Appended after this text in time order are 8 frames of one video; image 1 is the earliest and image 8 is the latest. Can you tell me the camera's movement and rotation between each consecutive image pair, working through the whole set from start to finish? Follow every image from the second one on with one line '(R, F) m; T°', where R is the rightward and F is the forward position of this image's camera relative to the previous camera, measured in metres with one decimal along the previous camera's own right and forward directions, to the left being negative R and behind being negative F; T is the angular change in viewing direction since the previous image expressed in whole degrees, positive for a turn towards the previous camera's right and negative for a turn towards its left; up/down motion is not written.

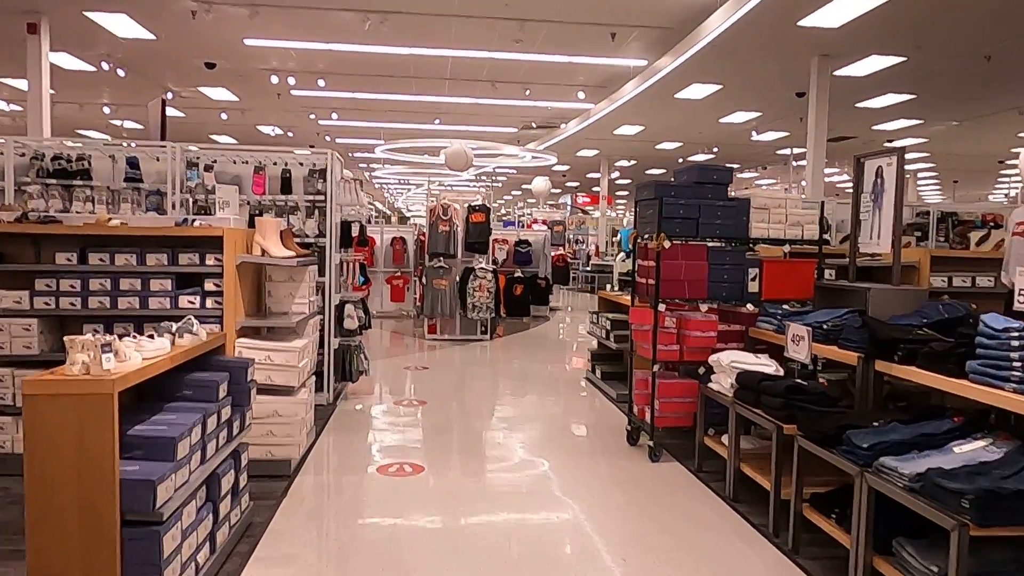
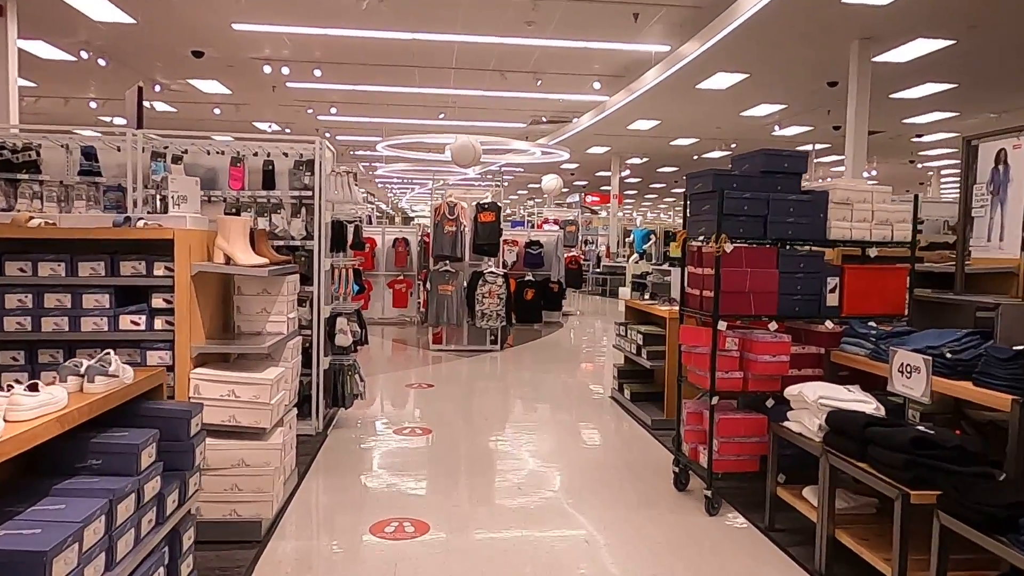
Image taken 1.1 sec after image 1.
(-0.1, +0.9) m; 0°
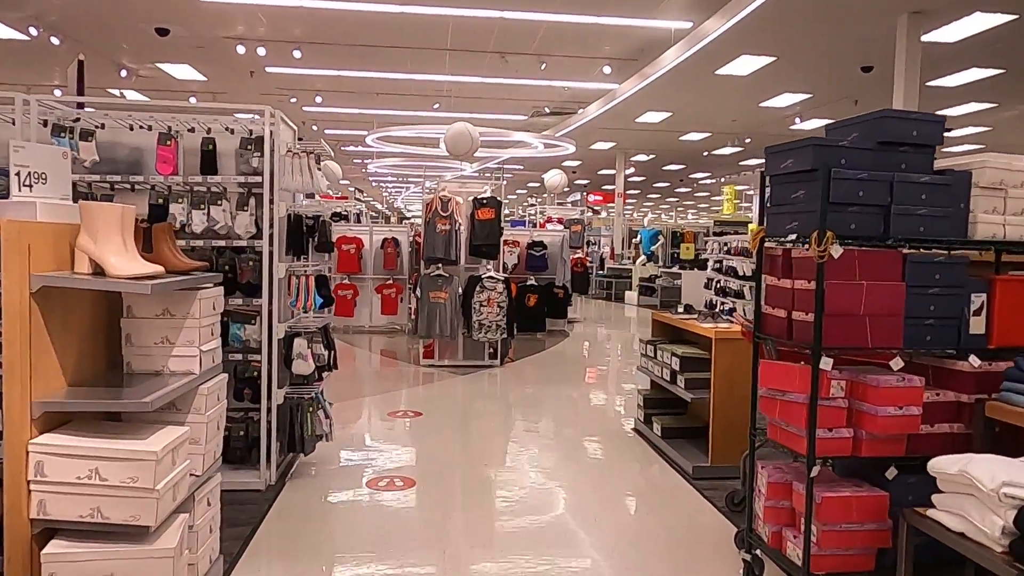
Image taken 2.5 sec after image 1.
(0.0, +1.2) m; 0°
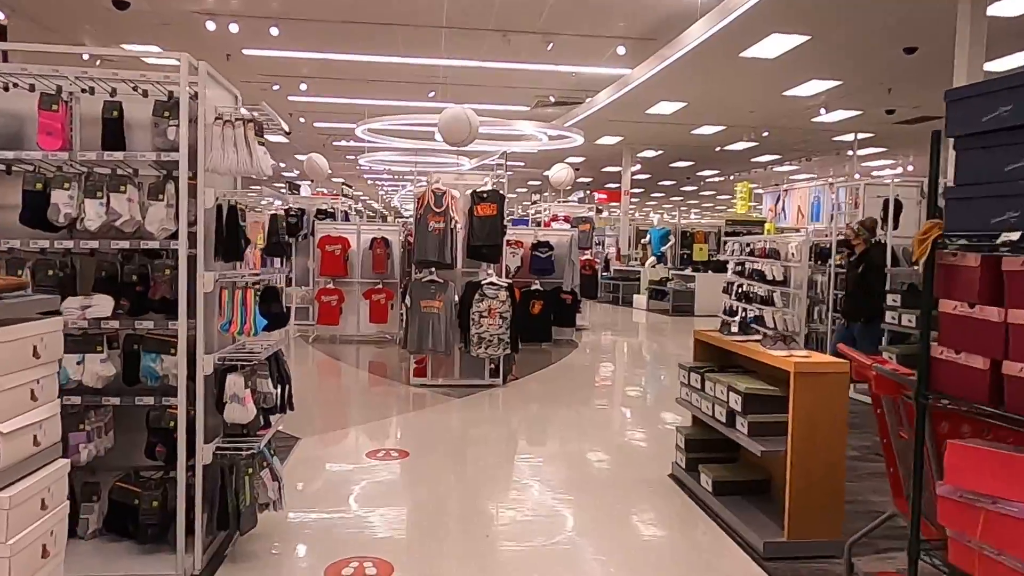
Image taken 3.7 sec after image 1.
(-0.1, +1.2) m; 0°
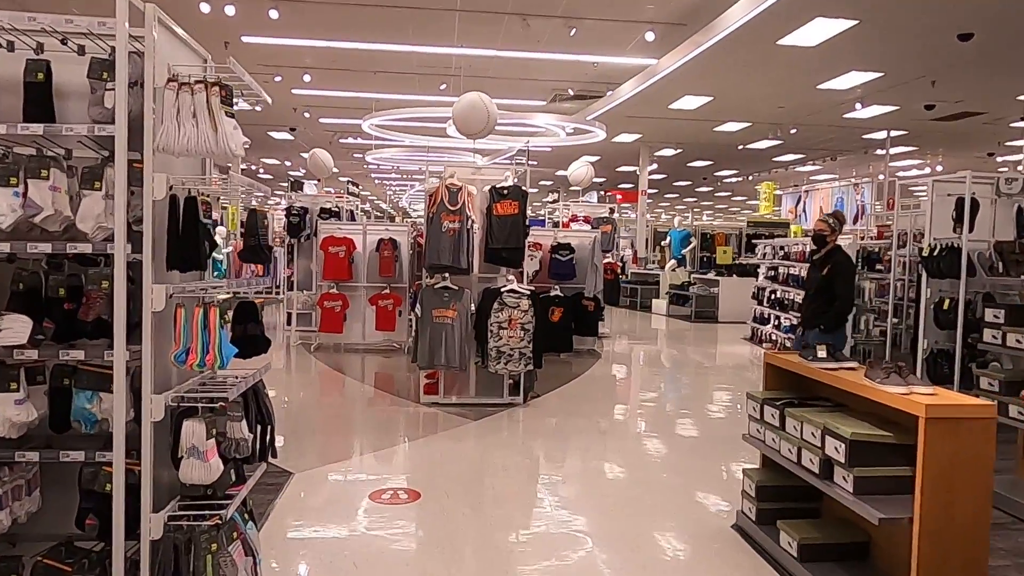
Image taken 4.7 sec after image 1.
(-0.1, +0.8) m; -1°
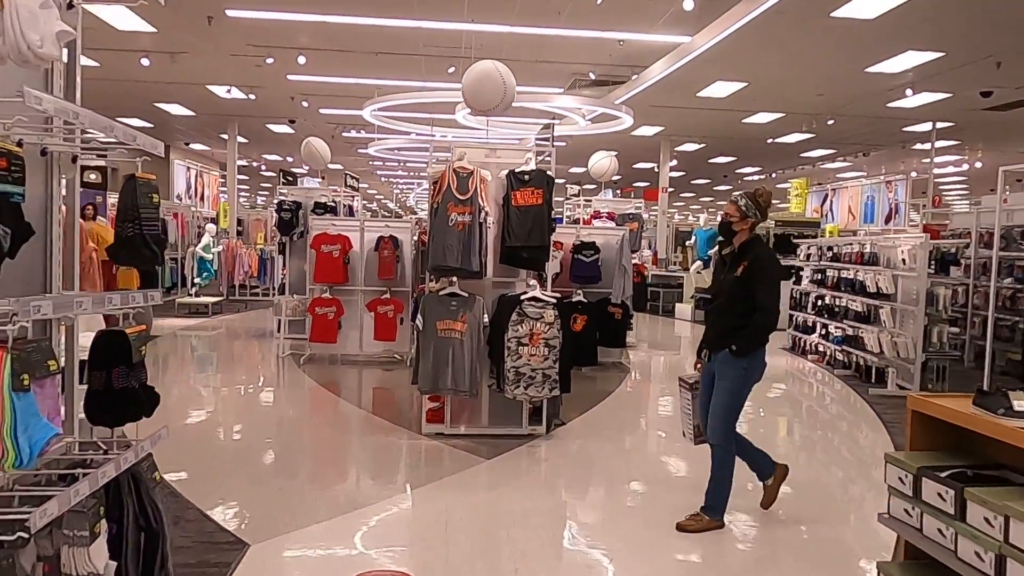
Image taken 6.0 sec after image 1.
(-0.1, +1.2) m; -1°
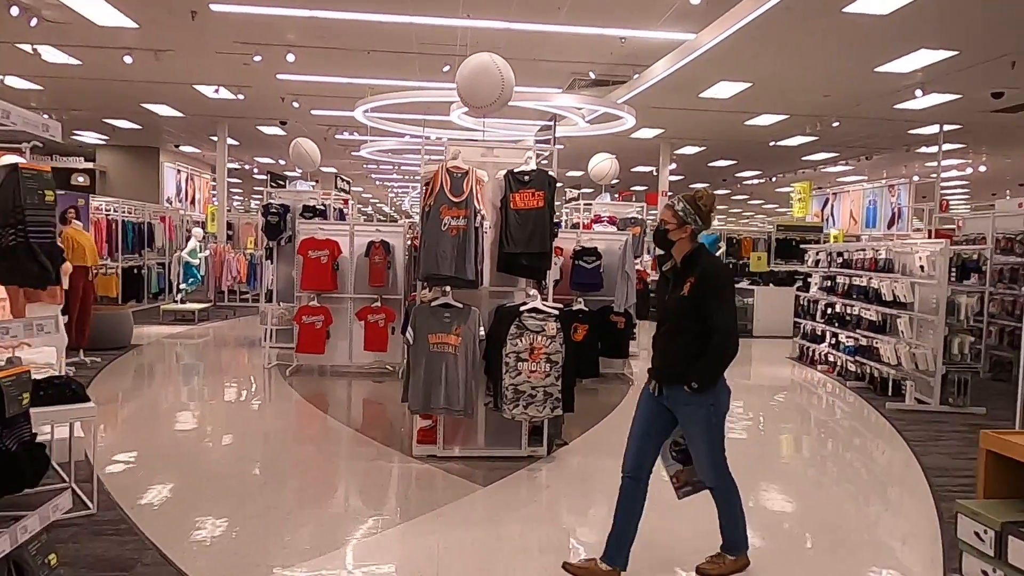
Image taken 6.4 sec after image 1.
(0.0, +0.4) m; 0°
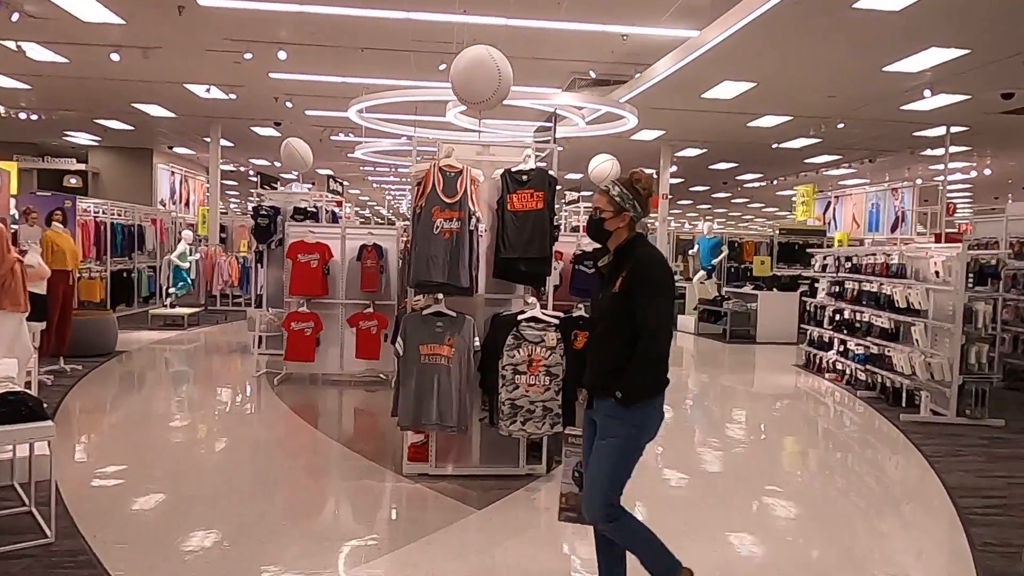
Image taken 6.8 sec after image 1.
(0.0, +0.3) m; 0°
